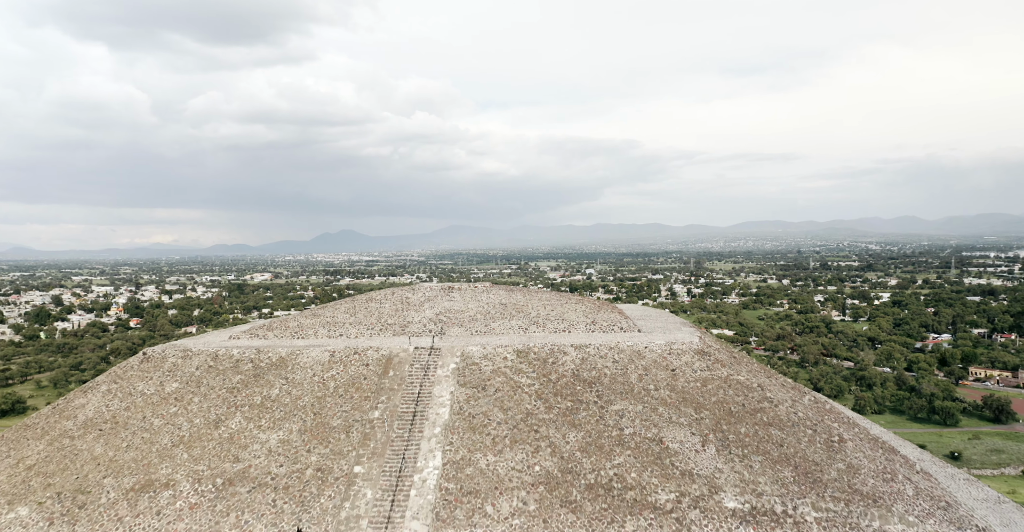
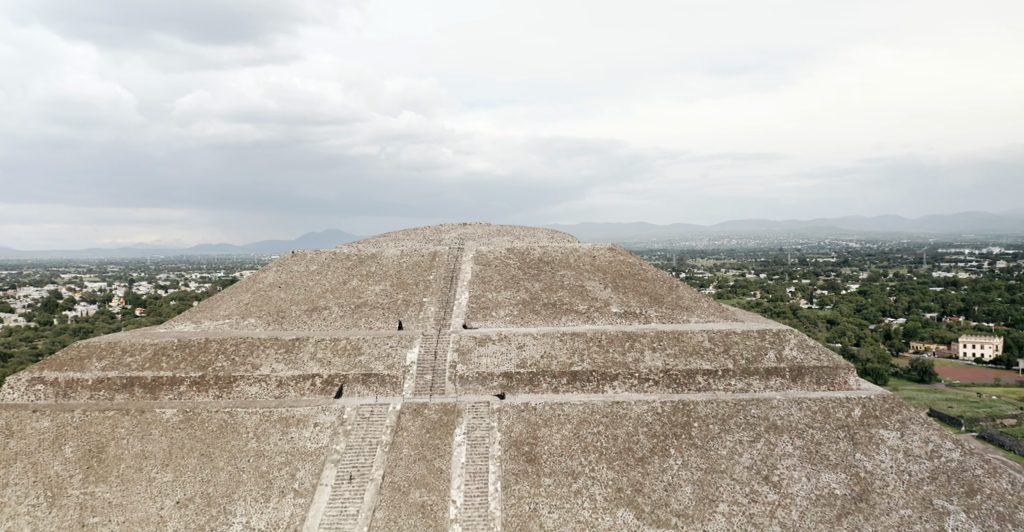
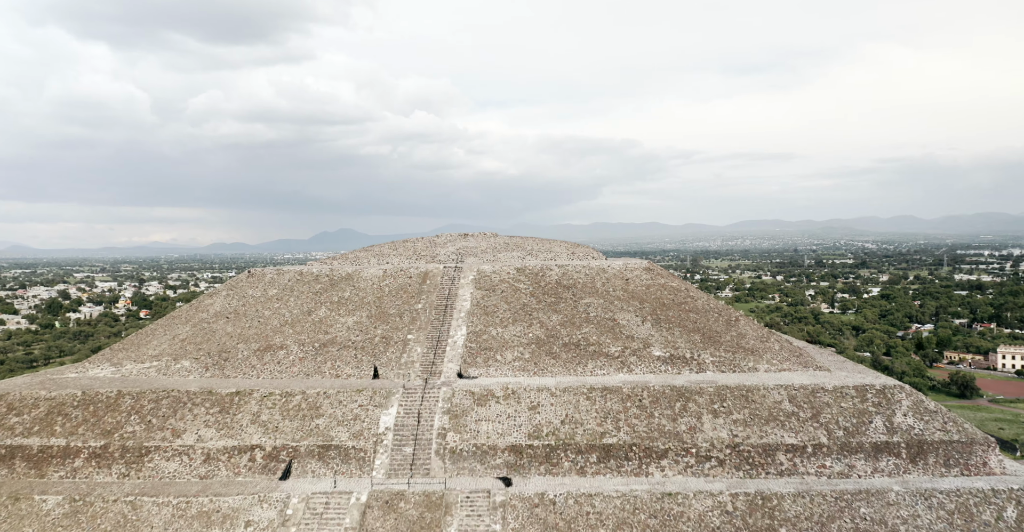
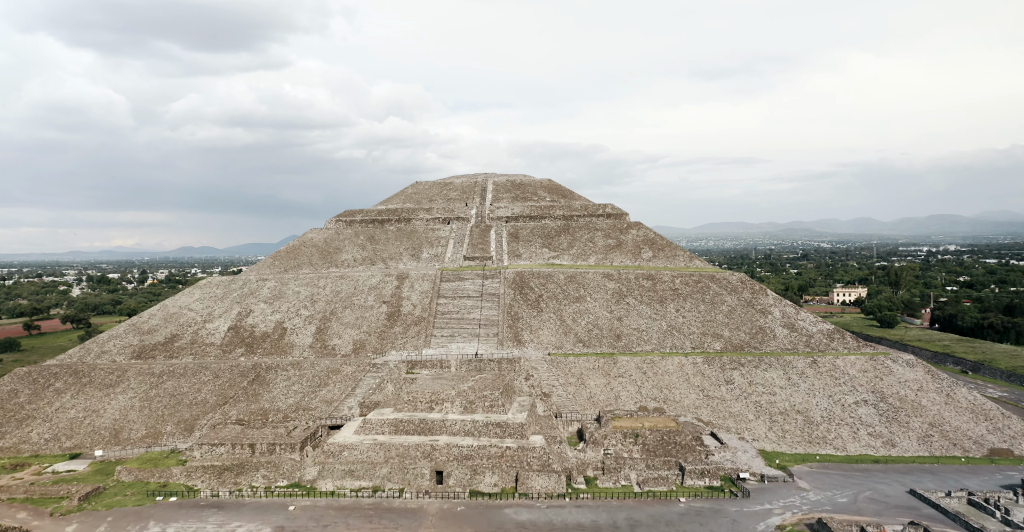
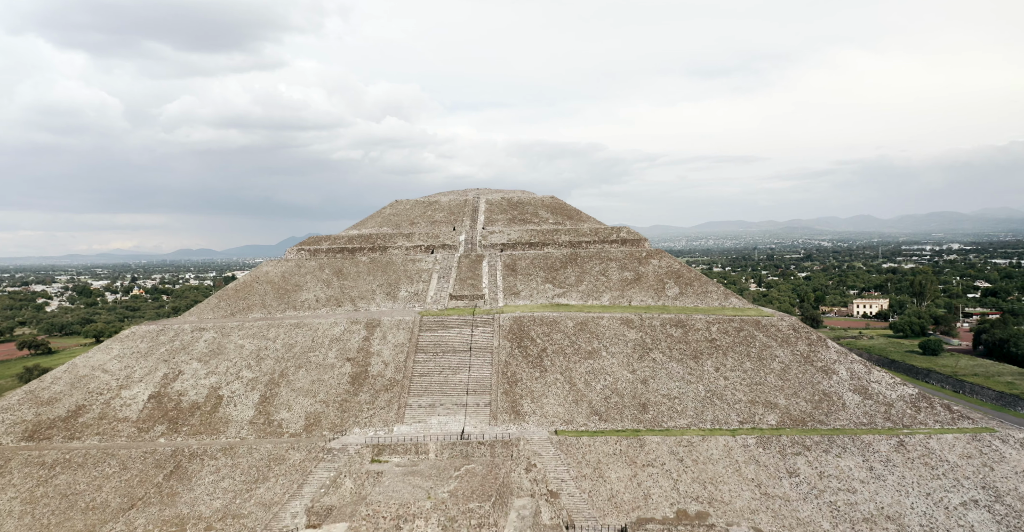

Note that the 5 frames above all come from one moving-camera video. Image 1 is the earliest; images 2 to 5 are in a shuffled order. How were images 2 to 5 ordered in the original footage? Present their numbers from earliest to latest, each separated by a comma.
3, 2, 5, 4
